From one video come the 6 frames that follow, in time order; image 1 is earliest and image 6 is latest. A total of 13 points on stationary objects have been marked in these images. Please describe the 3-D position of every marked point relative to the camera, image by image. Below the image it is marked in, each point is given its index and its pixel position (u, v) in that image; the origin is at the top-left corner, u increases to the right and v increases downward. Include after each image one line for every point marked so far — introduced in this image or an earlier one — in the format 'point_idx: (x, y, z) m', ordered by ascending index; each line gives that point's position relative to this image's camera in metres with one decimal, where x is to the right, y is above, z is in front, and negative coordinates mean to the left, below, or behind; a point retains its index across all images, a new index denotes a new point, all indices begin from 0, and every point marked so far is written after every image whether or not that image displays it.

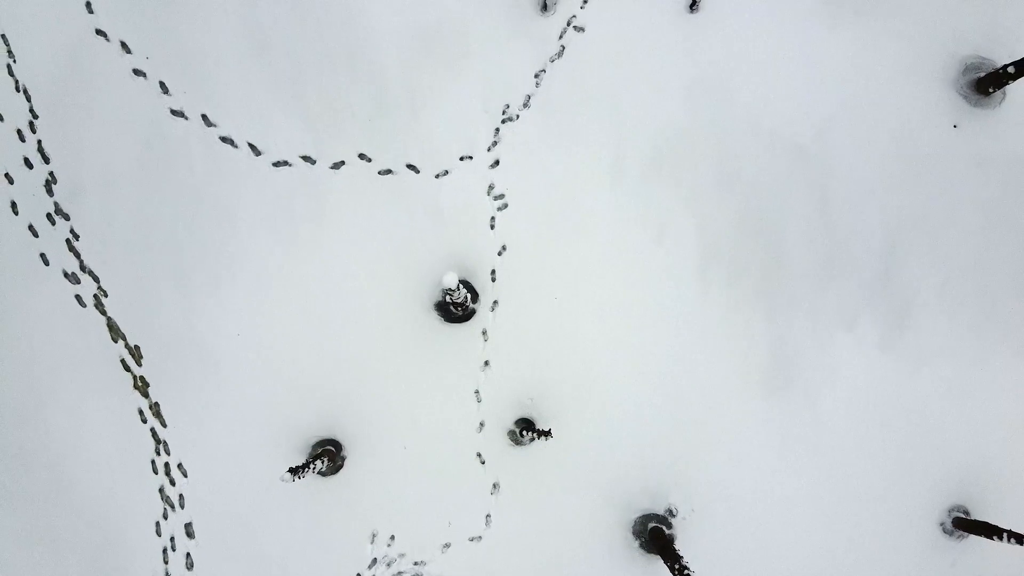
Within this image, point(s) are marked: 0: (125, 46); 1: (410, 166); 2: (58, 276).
0: (-3.7, +2.3, +8.1) m
1: (-0.9, +1.1, +7.9) m
2: (-4.2, +0.1, +7.8) m
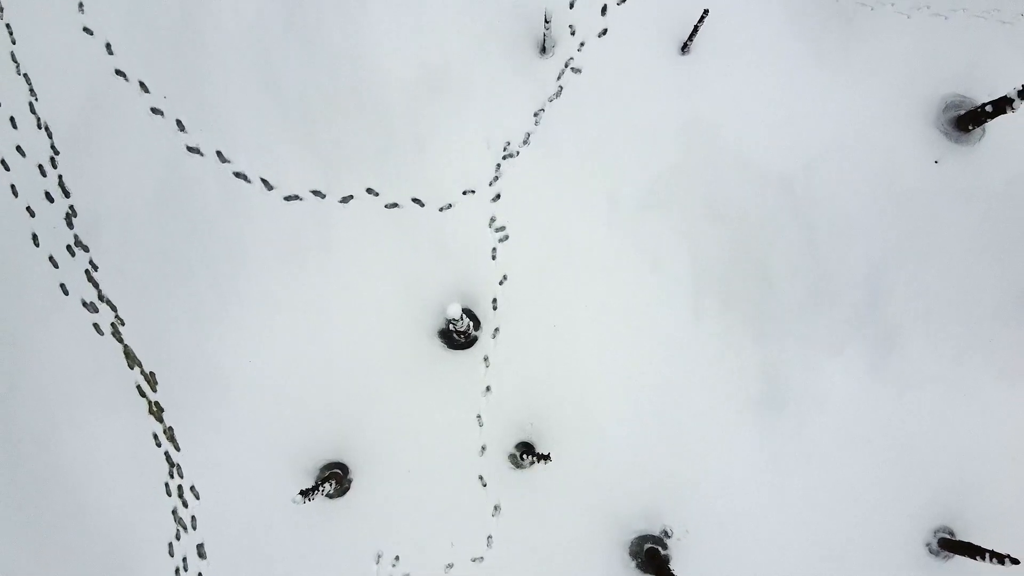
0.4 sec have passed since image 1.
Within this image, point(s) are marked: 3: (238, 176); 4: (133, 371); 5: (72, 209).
0: (-3.7, +2.0, +8.4) m
1: (-1.0, +0.9, +8.1) m
2: (-4.3, -0.2, +8.2) m
3: (-2.7, +1.1, +8.2) m
4: (-3.7, -0.8, +8.0) m
5: (-4.4, +0.8, +8.3) m
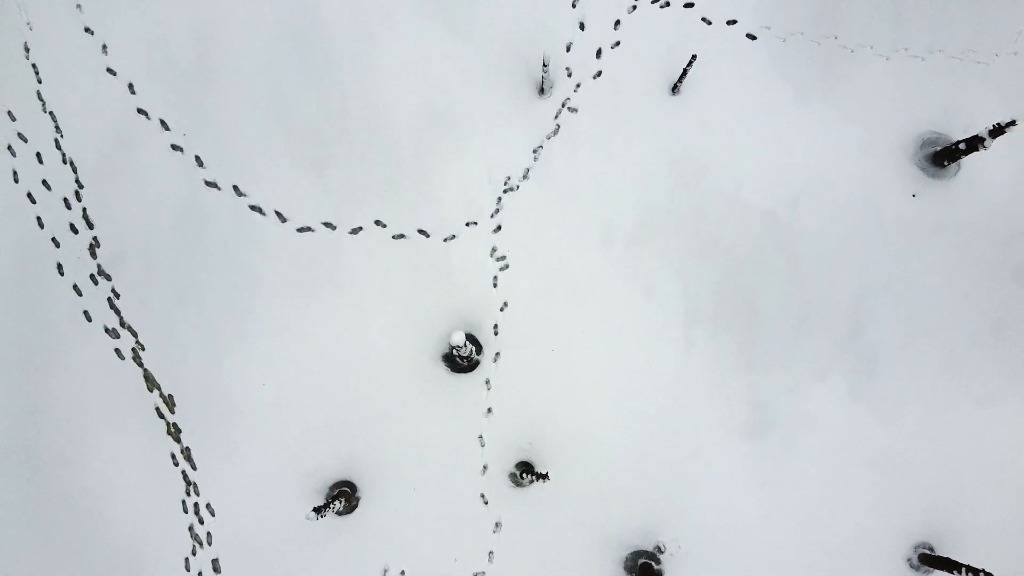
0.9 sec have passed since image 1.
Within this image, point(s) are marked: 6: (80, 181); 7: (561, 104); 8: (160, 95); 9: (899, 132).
0: (-3.7, +1.8, +8.9) m
1: (-0.9, +0.6, +8.6) m
2: (-4.3, -0.4, +8.6) m
3: (-2.7, +0.8, +8.7) m
4: (-3.6, -1.1, +8.5) m
5: (-4.4, +0.5, +8.8) m
6: (-4.6, +1.1, +8.9) m
7: (+0.5, +2.0, +9.0) m
8: (-3.8, +2.1, +9.0) m
9: (+4.4, +1.8, +9.4) m
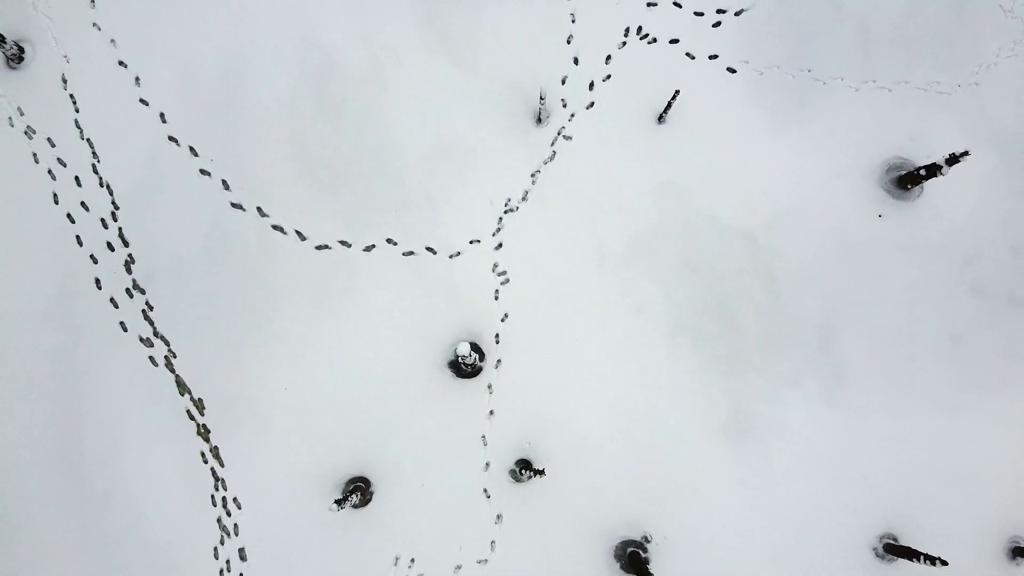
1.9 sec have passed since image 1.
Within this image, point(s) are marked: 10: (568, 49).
0: (-3.7, +1.6, +9.8) m
1: (-0.9, +0.4, +9.4) m
2: (-4.3, -0.6, +9.5) m
3: (-2.7, +0.7, +9.5) m
4: (-3.6, -1.2, +9.3) m
5: (-4.4, +0.4, +9.6) m
6: (-4.6, +1.0, +9.8) m
7: (+0.5, +1.8, +9.9) m
8: (-3.8, +1.9, +9.9) m
9: (+4.4, +1.6, +10.3) m
10: (+0.7, +2.9, +10.1) m
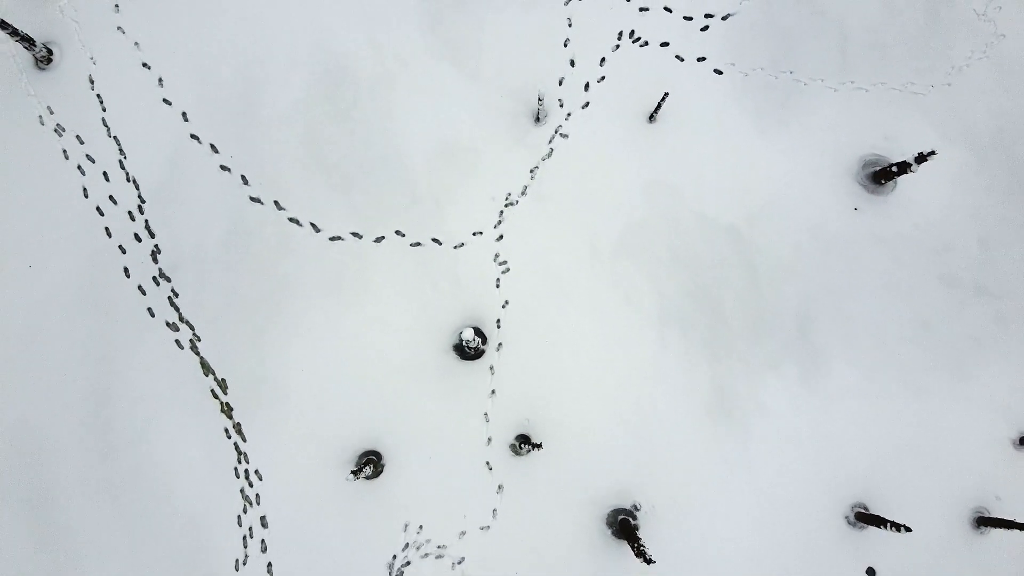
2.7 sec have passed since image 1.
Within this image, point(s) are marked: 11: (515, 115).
0: (-3.7, +1.7, +10.5) m
1: (-0.9, +0.6, +10.2) m
2: (-4.3, -0.5, +10.2) m
3: (-2.7, +0.8, +10.3) m
4: (-3.6, -1.1, +10.1) m
5: (-4.4, +0.5, +10.4) m
6: (-4.6, +1.1, +10.5) m
7: (+0.5, +2.0, +10.6) m
8: (-3.8, +2.1, +10.6) m
9: (+4.4, +1.8, +11.0) m
10: (+0.7, +3.0, +10.8) m
11: (0.0, +2.2, +10.5) m
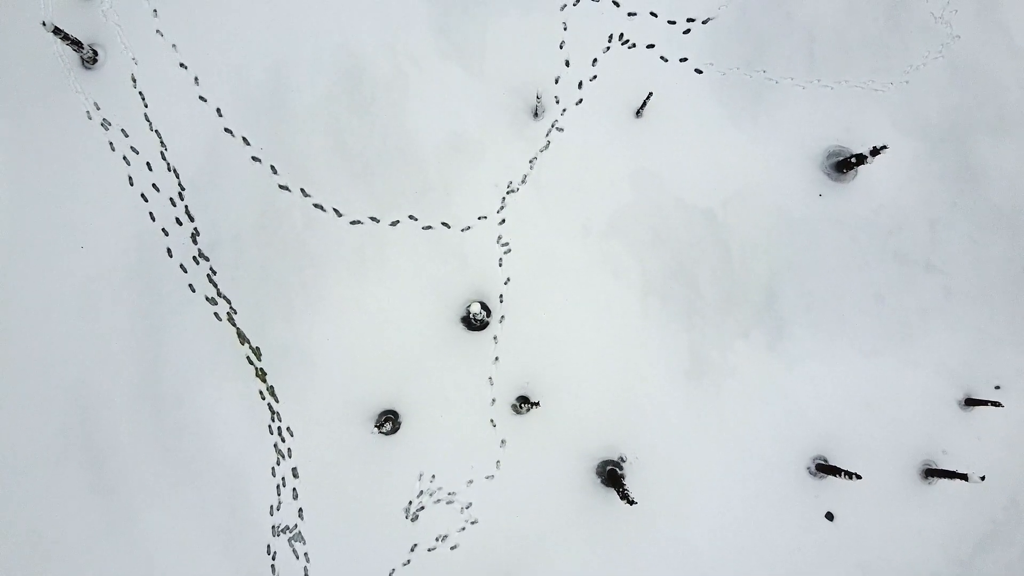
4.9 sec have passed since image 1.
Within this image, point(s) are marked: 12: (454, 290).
0: (-3.7, +2.1, +11.8) m
1: (-0.9, +0.9, +11.5) m
2: (-4.2, -0.2, +11.6) m
3: (-2.7, +1.1, +11.6) m
4: (-3.6, -0.8, +11.4) m
5: (-4.4, +0.8, +11.7) m
6: (-4.6, +1.4, +11.8) m
7: (+0.5, +2.3, +11.9) m
8: (-3.8, +2.4, +11.9) m
9: (+4.4, +2.1, +12.3) m
10: (+0.7, +3.3, +12.0) m
11: (+0.1, +2.5, +11.8) m
12: (-0.8, 0.0, +11.3) m
